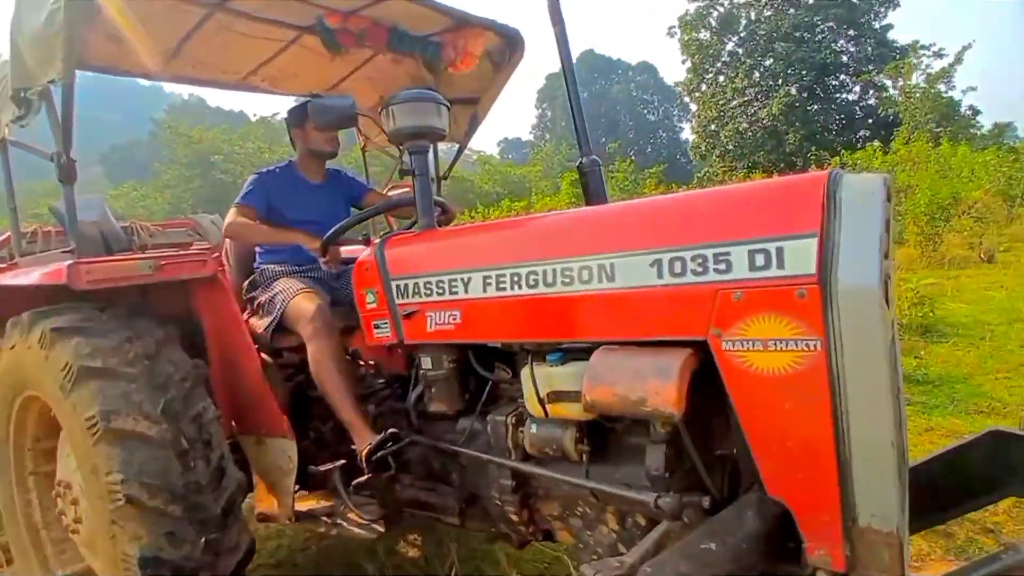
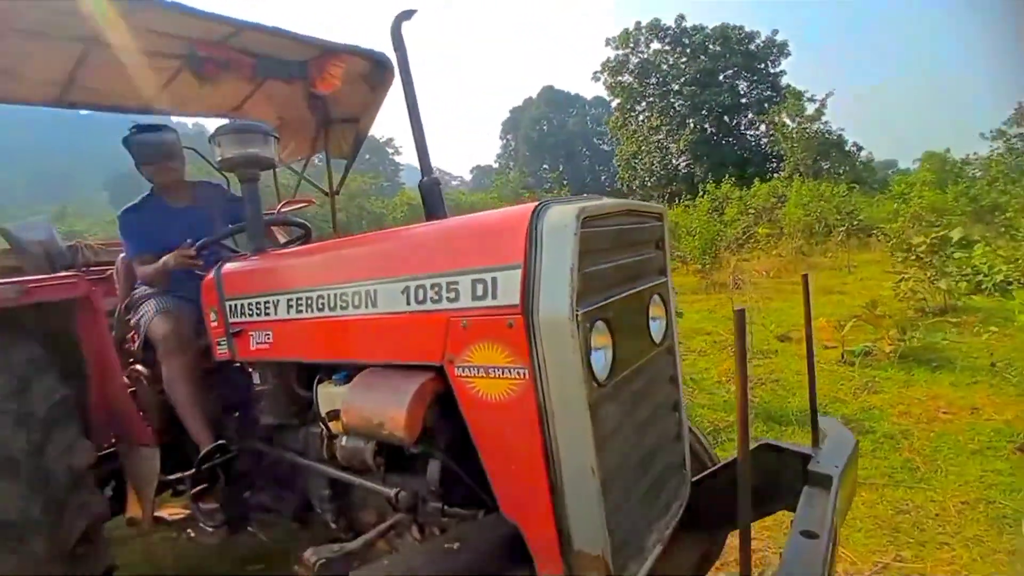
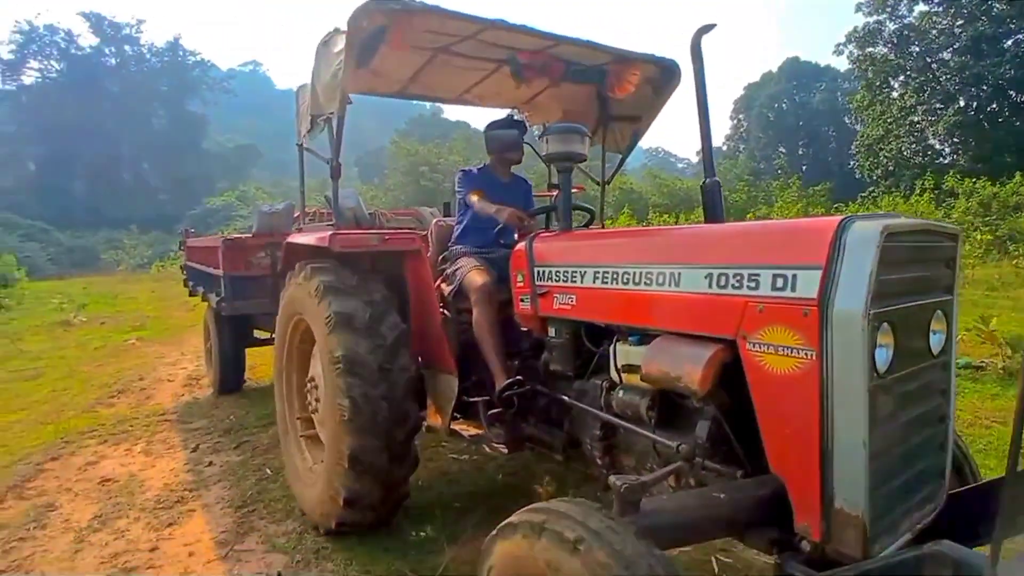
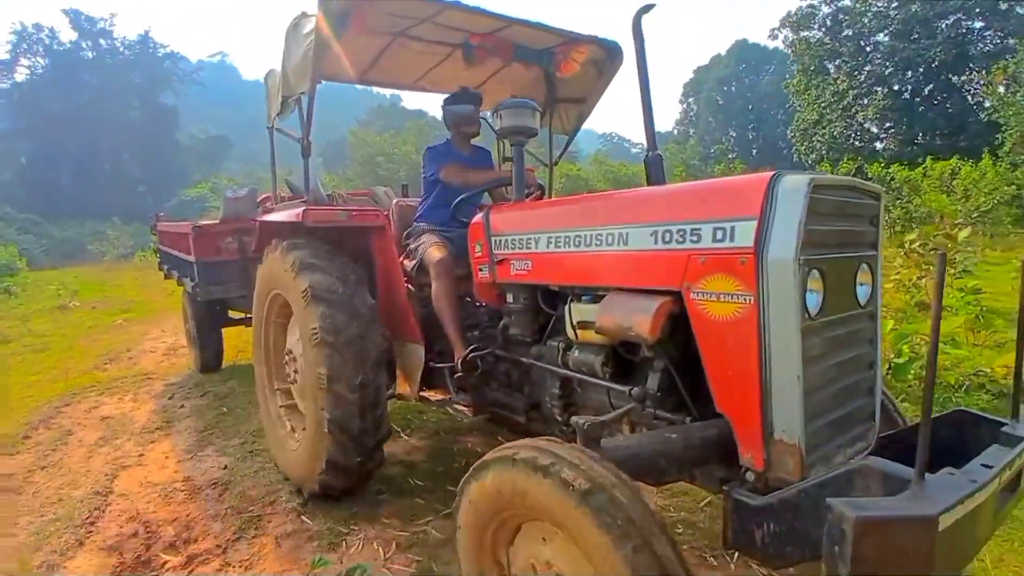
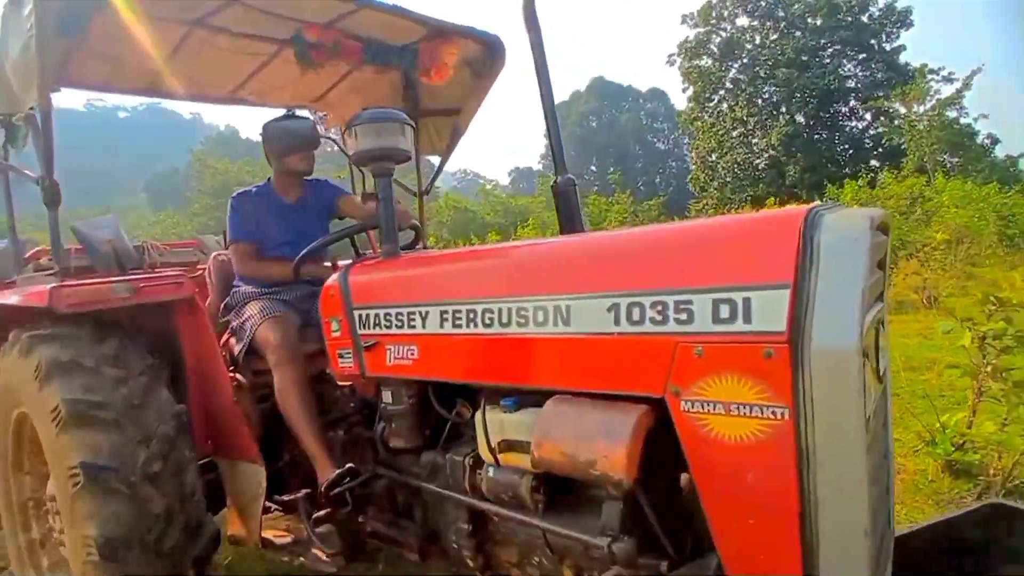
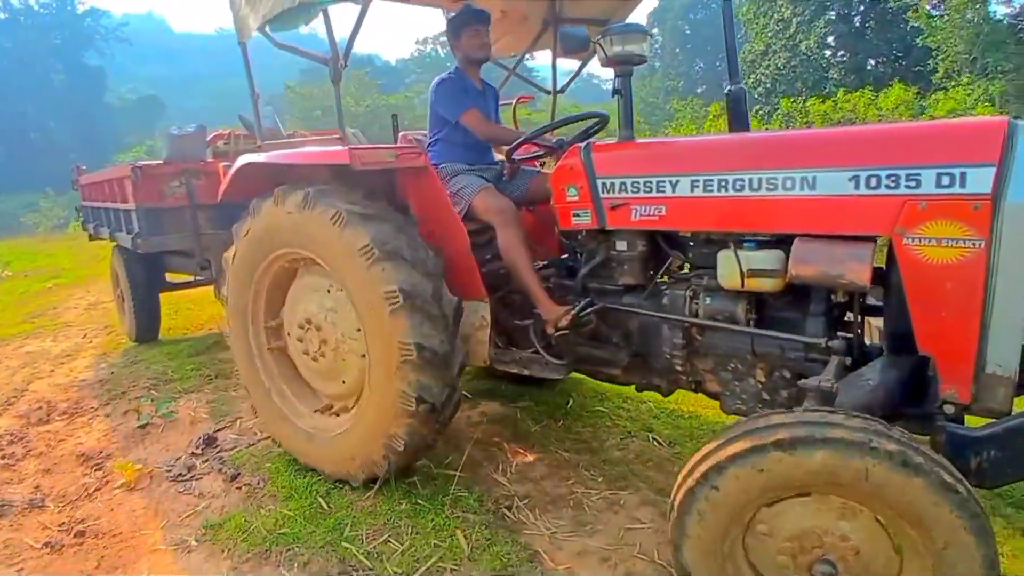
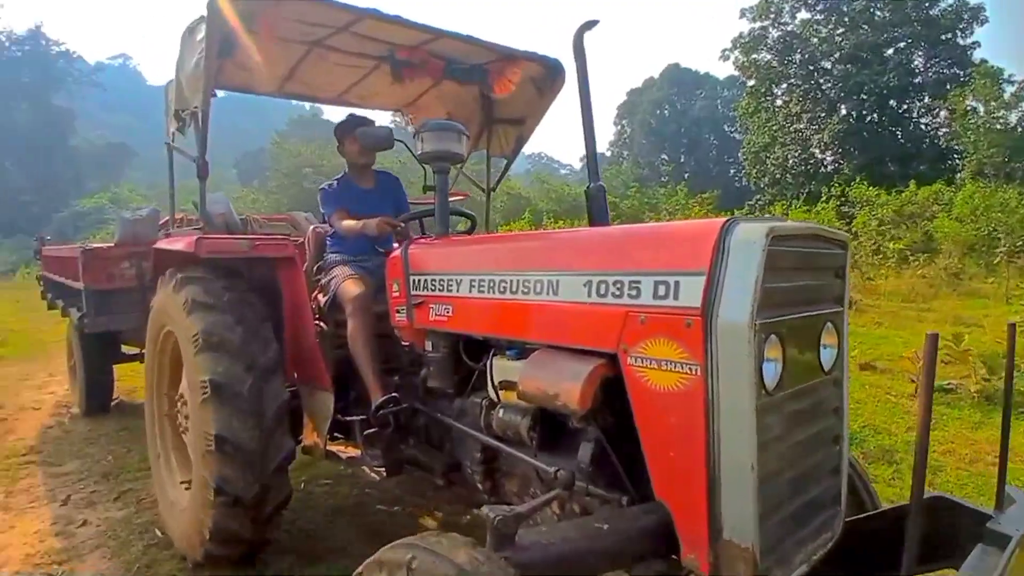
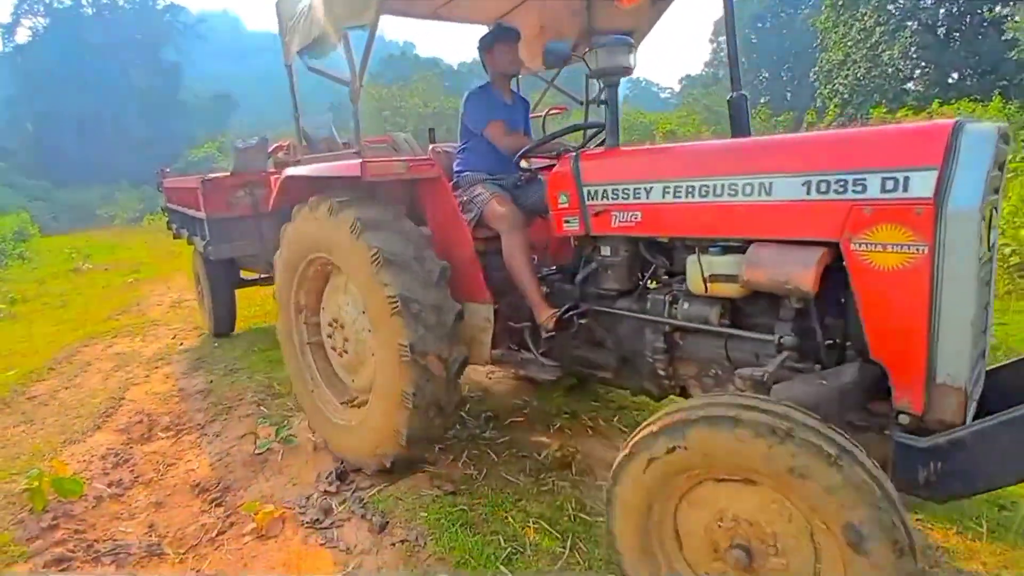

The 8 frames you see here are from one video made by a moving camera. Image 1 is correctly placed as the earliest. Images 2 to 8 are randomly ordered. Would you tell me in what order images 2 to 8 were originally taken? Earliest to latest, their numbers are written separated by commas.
5, 2, 7, 3, 4, 8, 6
